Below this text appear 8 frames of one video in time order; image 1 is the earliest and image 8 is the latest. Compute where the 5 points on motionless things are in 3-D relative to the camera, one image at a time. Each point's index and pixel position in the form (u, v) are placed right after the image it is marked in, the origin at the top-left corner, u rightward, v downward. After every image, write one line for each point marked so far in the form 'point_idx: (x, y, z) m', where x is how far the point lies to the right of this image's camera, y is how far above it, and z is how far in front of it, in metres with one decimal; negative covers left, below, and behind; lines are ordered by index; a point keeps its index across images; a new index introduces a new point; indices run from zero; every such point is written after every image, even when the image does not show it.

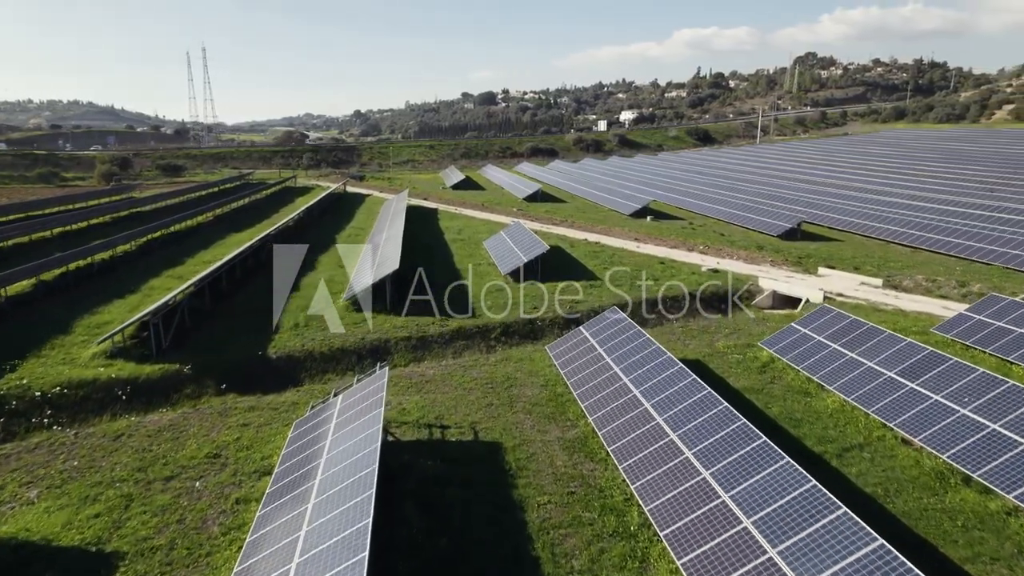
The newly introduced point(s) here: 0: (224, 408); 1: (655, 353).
0: (-7.3, -3.0, +16.3) m
1: (+3.6, -1.7, +16.3) m
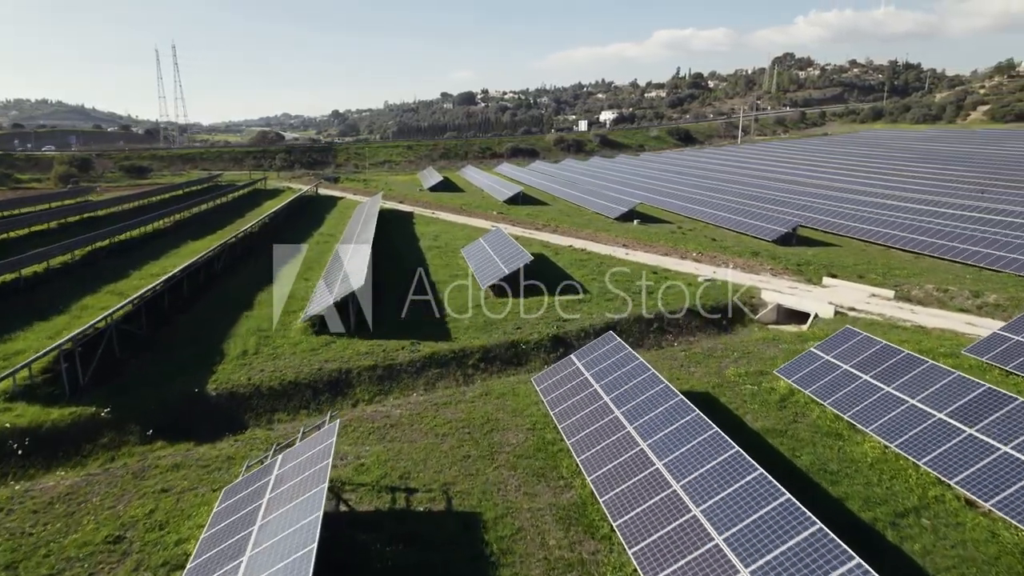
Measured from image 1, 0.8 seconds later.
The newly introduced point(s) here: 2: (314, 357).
0: (-7.7, -3.7, +13.4) m
1: (+3.2, -2.3, +13.7) m
2: (-5.9, -2.1, +19.4) m
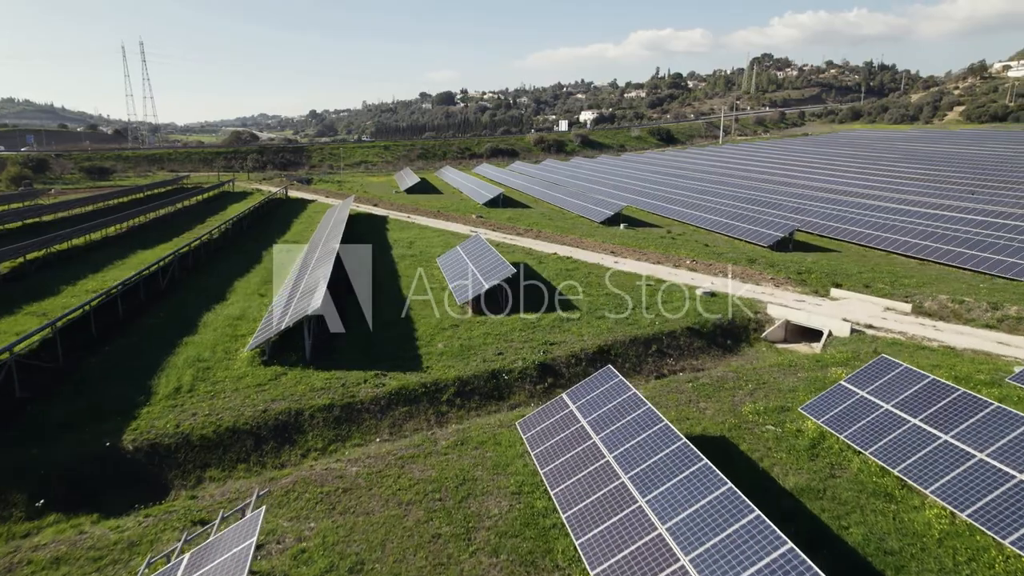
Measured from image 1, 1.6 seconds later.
0: (-8.0, -4.3, +10.4) m
1: (+2.9, -2.9, +11.0) m
2: (-6.4, -2.7, +16.4) m
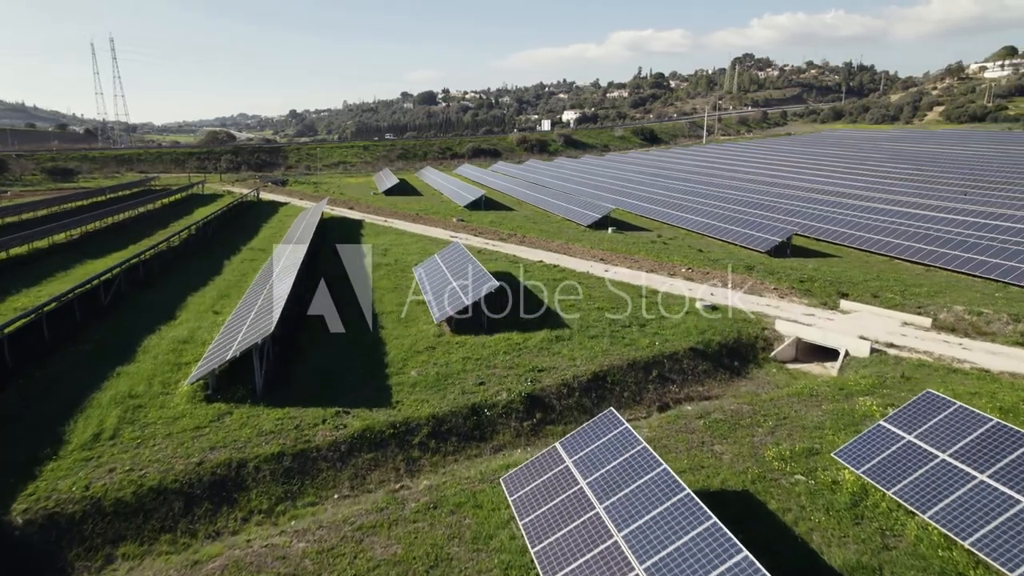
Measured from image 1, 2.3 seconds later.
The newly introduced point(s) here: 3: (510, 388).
0: (-8.1, -4.9, +7.7) m
1: (+2.6, -3.4, +8.6) m
2: (-6.7, -3.3, +13.8) m
3: (0.0, -2.6, +16.9) m
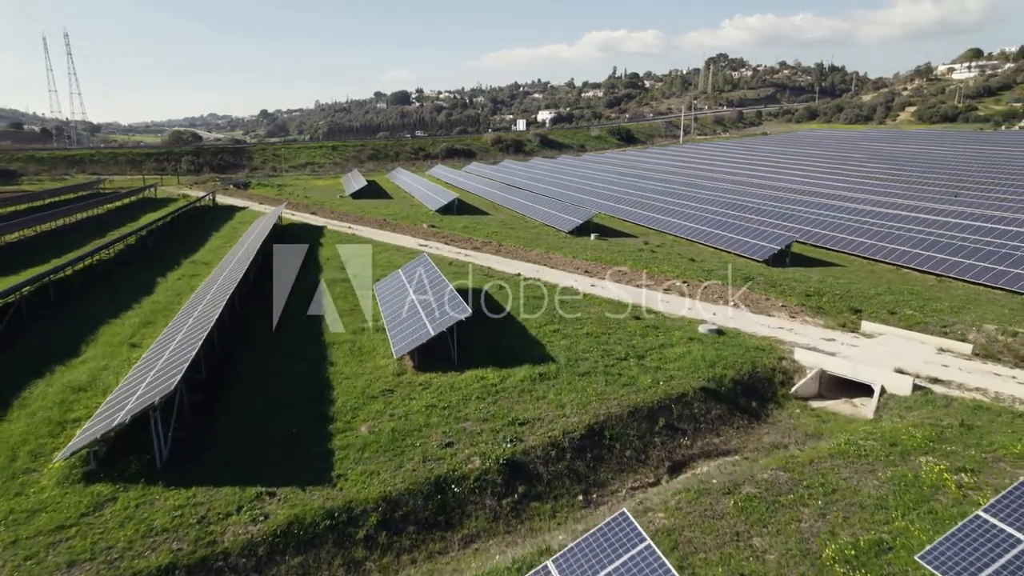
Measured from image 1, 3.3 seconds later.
0: (-8.3, -5.8, +3.9) m
1: (+2.4, -4.1, +5.2) m
2: (-7.1, -4.1, +10.1) m
3: (-0.6, -3.4, +13.4) m
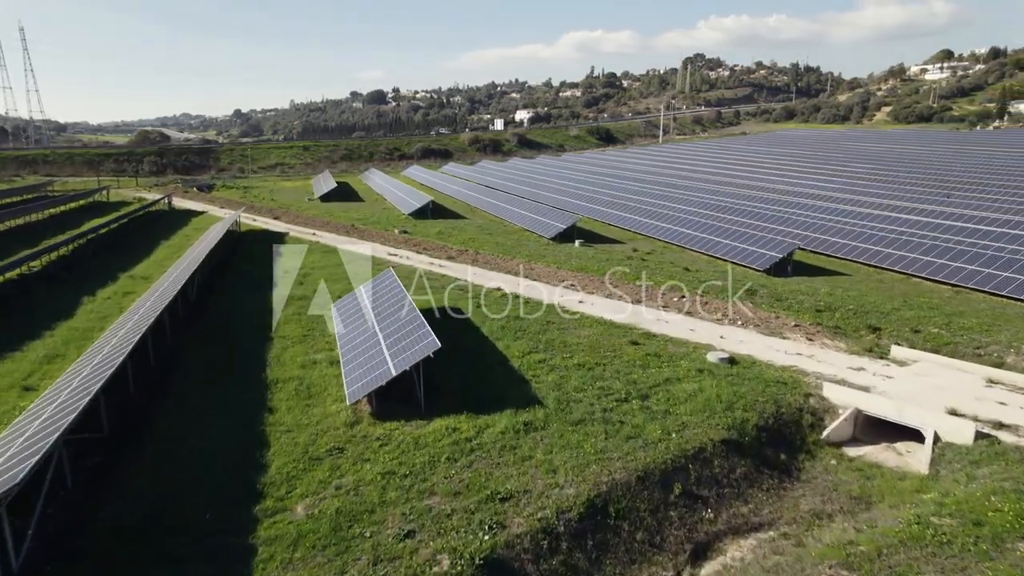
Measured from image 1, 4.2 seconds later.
0: (-8.3, -6.5, +0.5) m
1: (+2.4, -4.8, +2.1) m
2: (-7.3, -4.8, +6.6) m
3: (-0.9, -4.0, +10.2) m
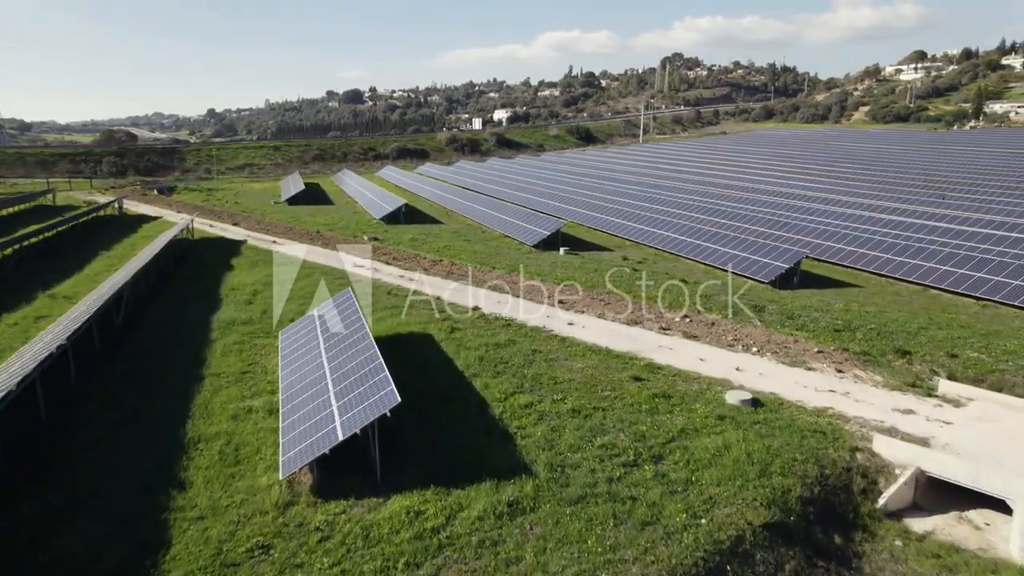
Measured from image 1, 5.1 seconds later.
0: (-8.2, -7.2, -3.1) m
1: (+2.4, -5.5, -1.1) m
2: (-7.4, -5.6, +3.1) m
3: (-1.1, -4.7, +6.9) m
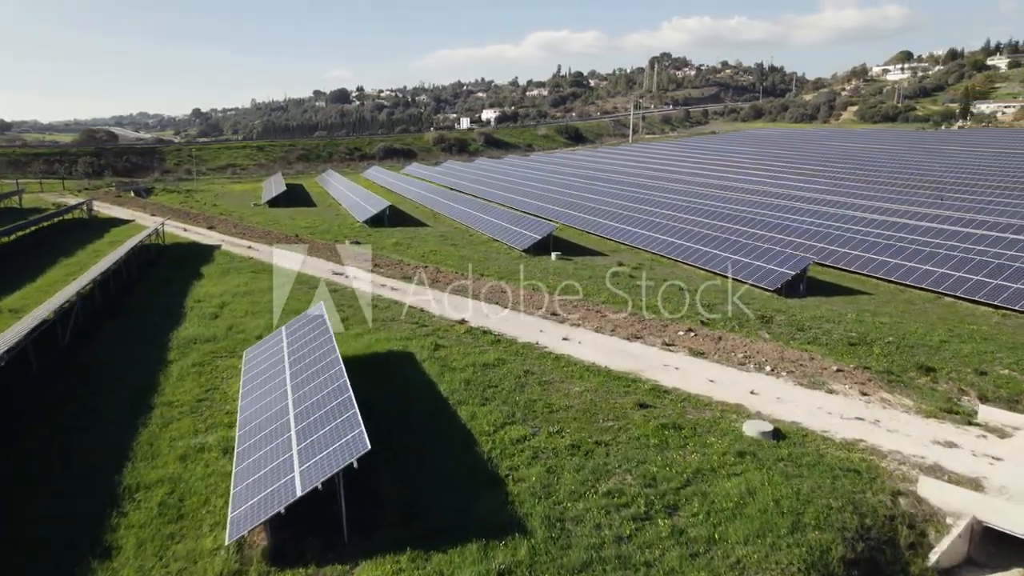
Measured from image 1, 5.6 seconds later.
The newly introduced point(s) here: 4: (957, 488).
0: (-8.0, -7.7, -5.1) m
1: (+2.5, -5.8, -2.9) m
2: (-7.4, -6.0, +1.2) m
3: (-1.1, -5.1, +5.0) m
4: (+7.9, -3.6, +11.5) m
